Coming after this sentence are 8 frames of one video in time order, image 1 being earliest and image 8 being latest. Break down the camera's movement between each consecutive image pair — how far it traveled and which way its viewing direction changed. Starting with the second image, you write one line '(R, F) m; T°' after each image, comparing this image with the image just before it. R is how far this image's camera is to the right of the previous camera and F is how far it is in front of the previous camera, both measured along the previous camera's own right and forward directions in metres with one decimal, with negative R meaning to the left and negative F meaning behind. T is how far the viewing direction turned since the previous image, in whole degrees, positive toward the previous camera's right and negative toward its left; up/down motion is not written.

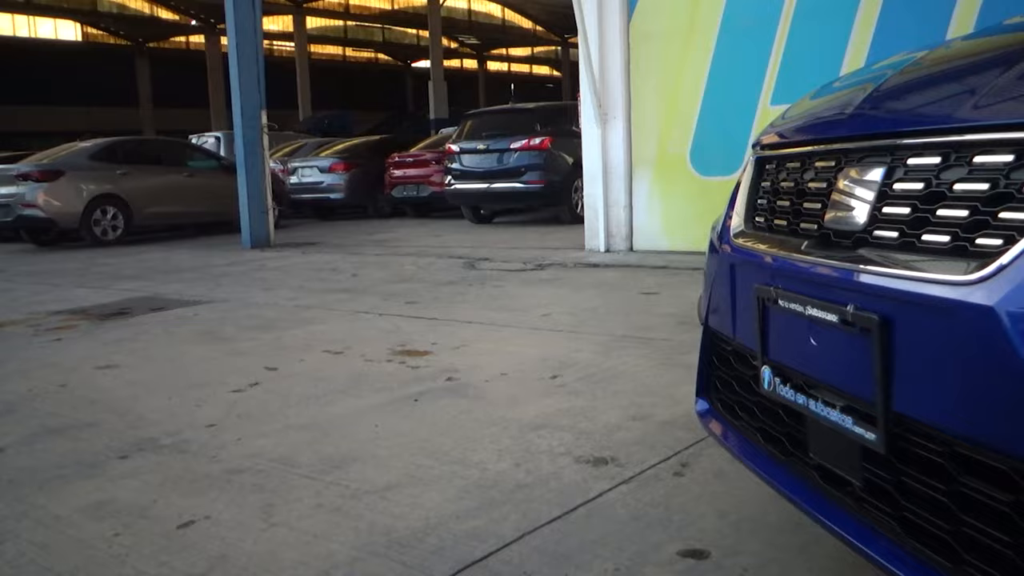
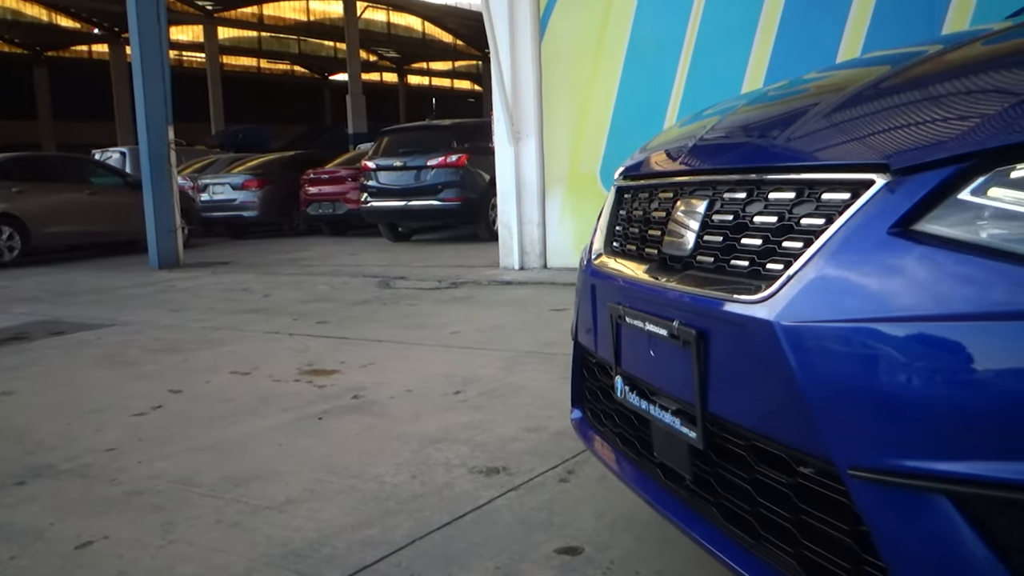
(+0.1, -0.1) m; +5°
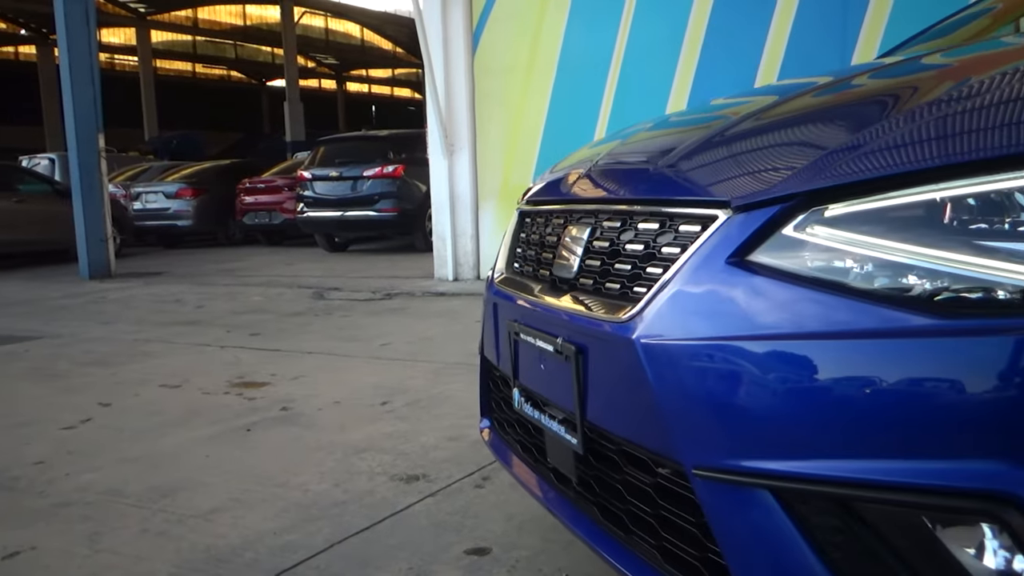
(+0.1, -0.1) m; +4°
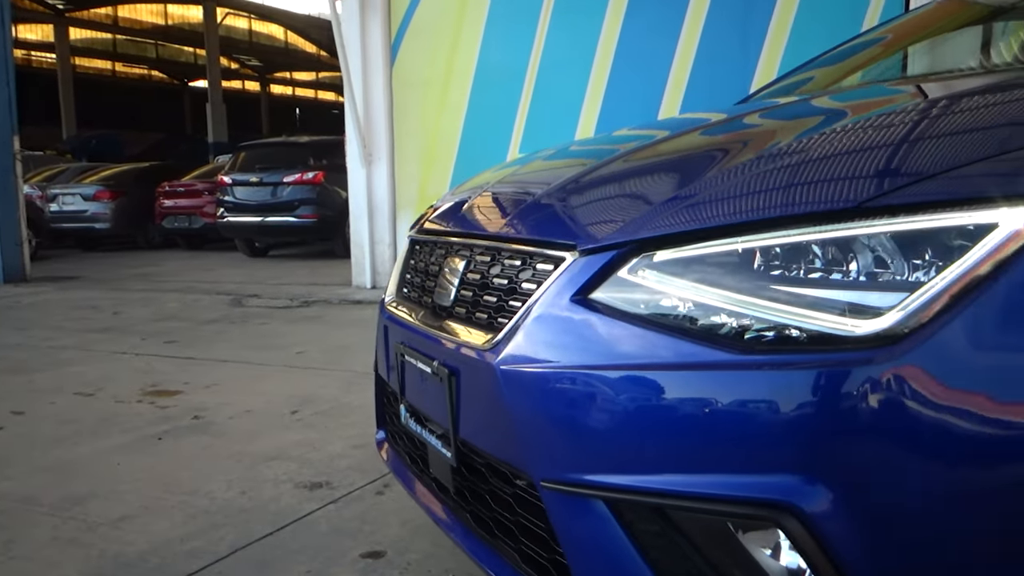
(+0.1, -0.2) m; +4°
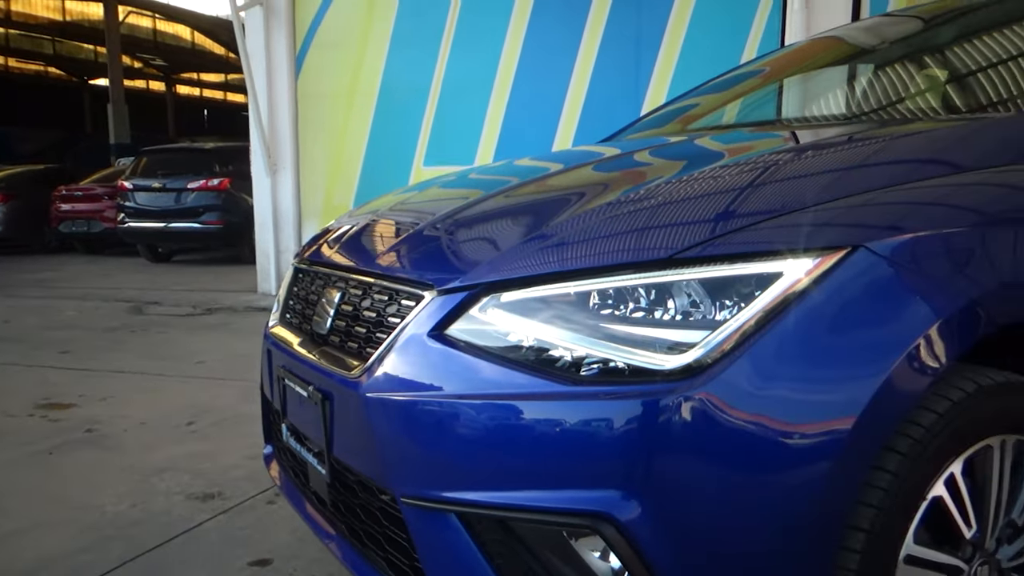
(+0.1, -0.2) m; +5°
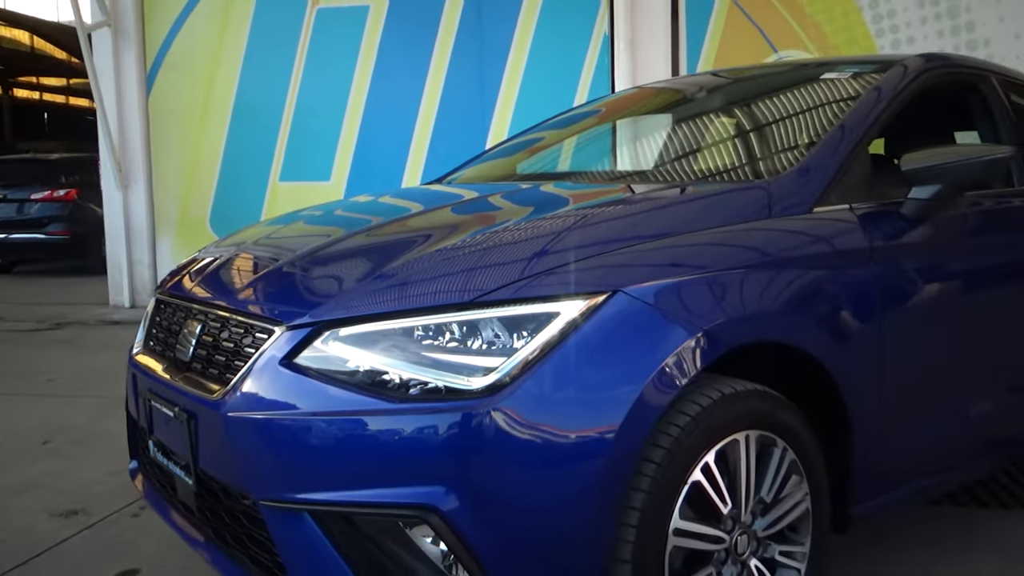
(0.0, -0.4) m; +8°
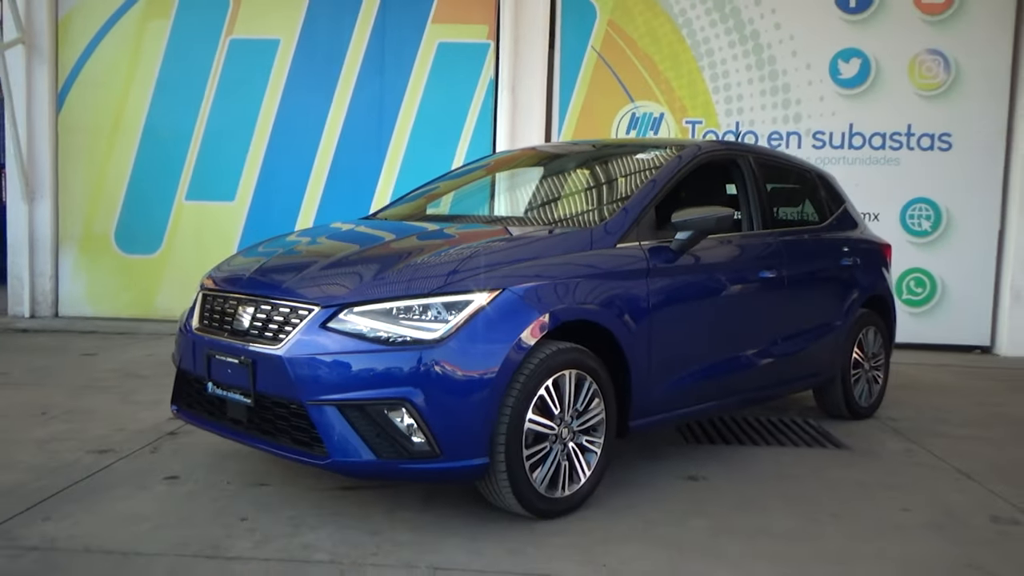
(-0.3, -1.5) m; +9°
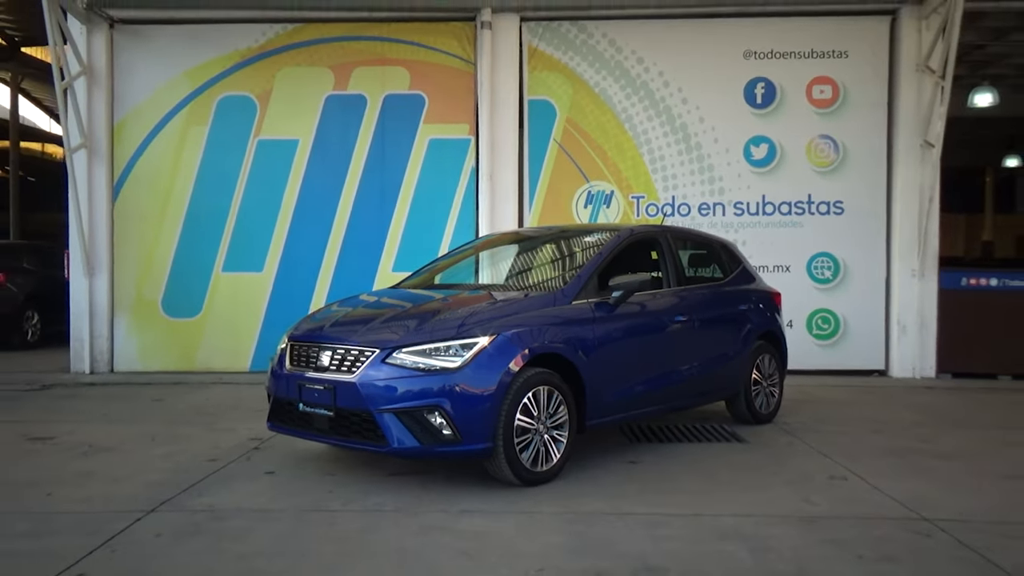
(-0.1, -1.9) m; +2°
